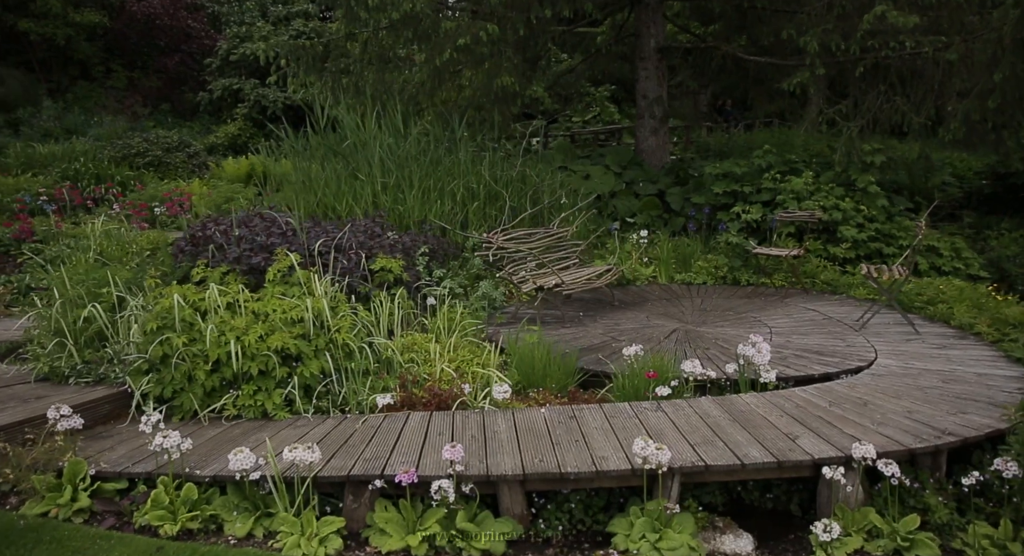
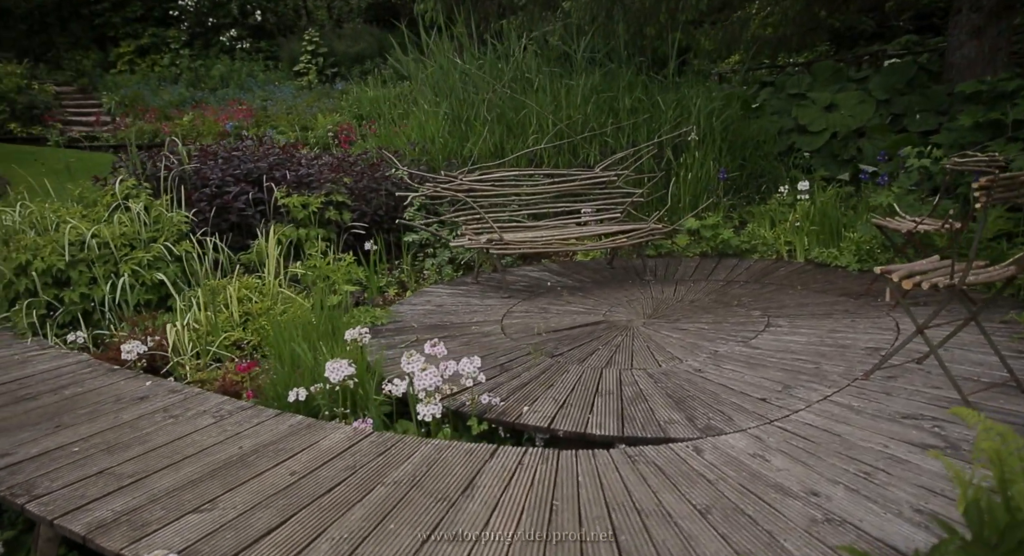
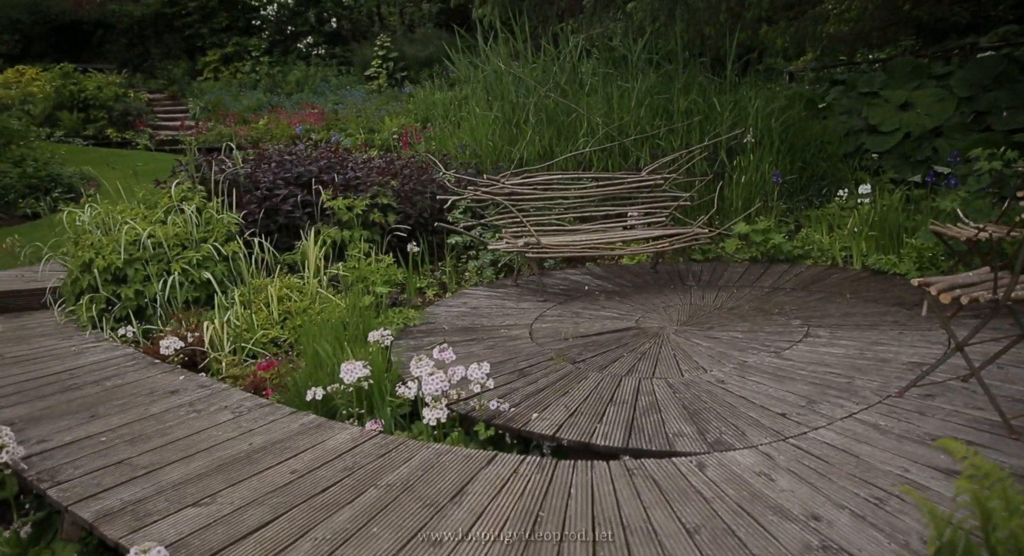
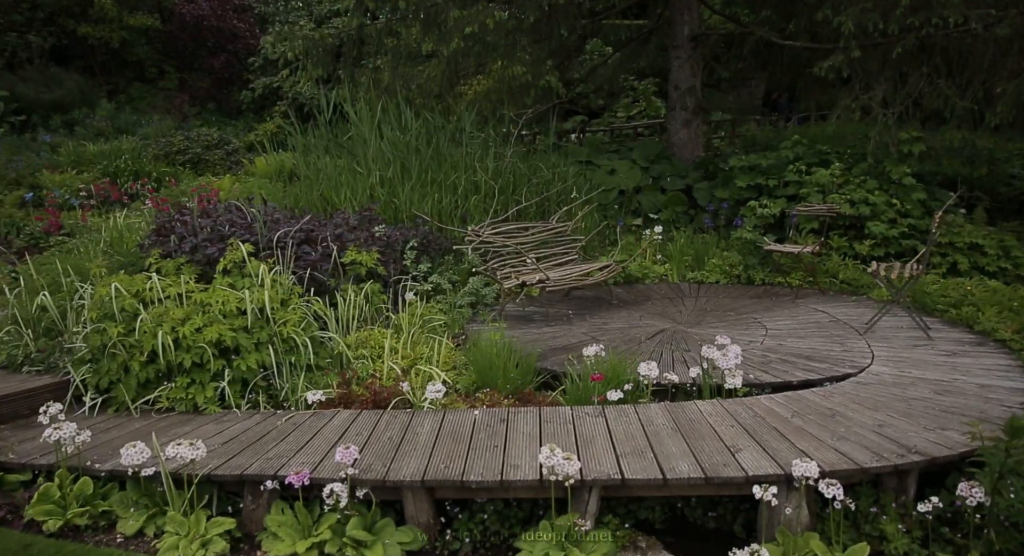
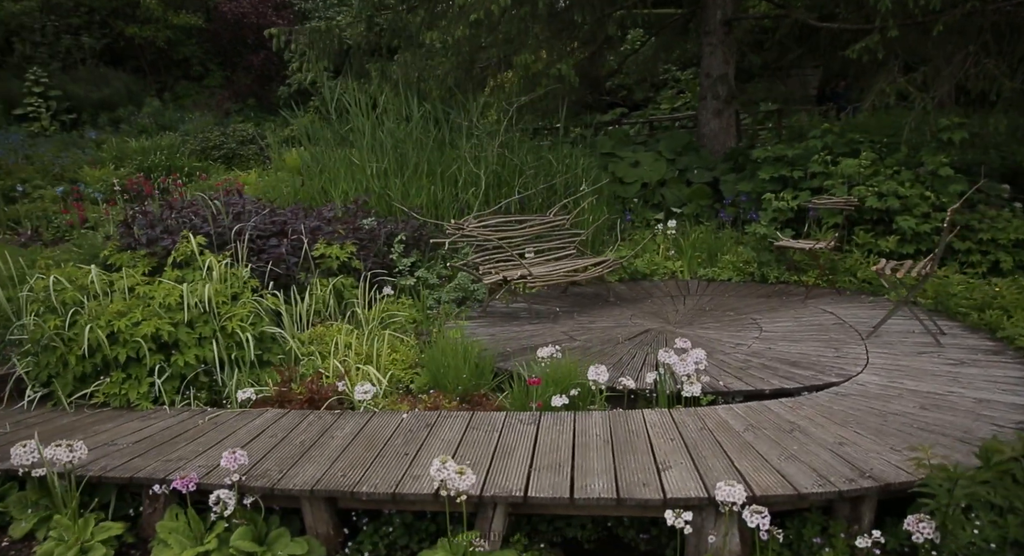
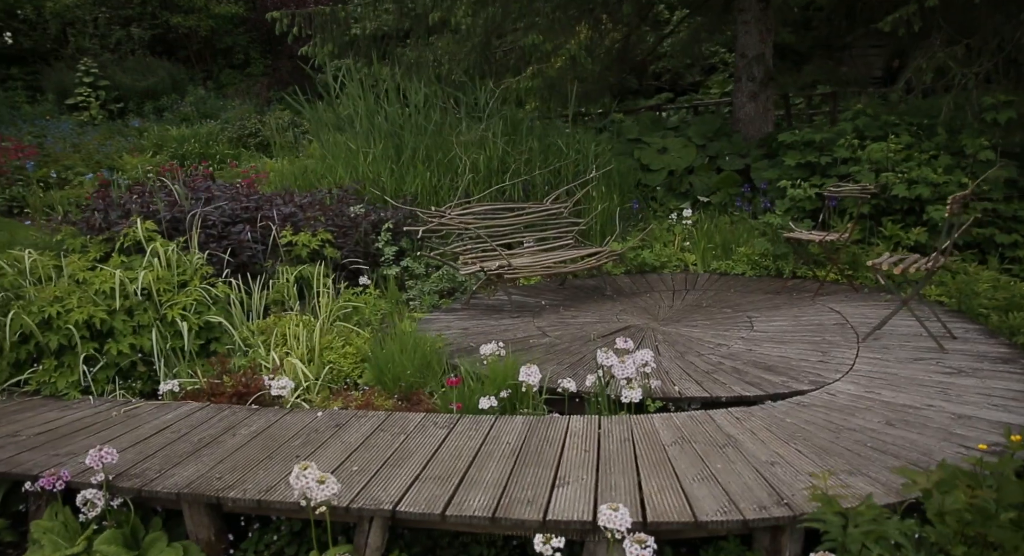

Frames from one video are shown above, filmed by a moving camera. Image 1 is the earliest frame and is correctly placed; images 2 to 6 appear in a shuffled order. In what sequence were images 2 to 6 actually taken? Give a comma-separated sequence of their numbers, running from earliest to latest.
4, 5, 6, 2, 3
